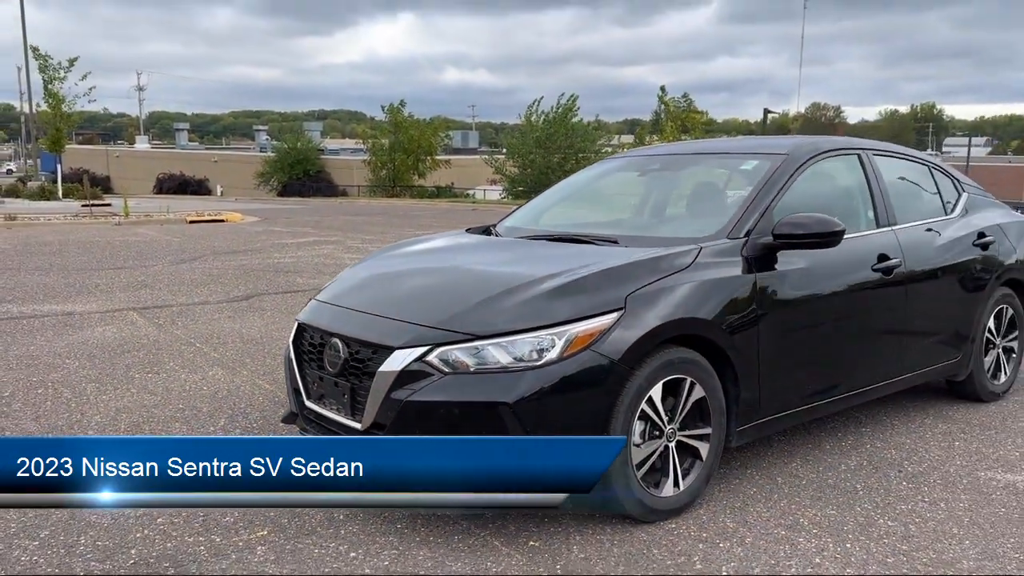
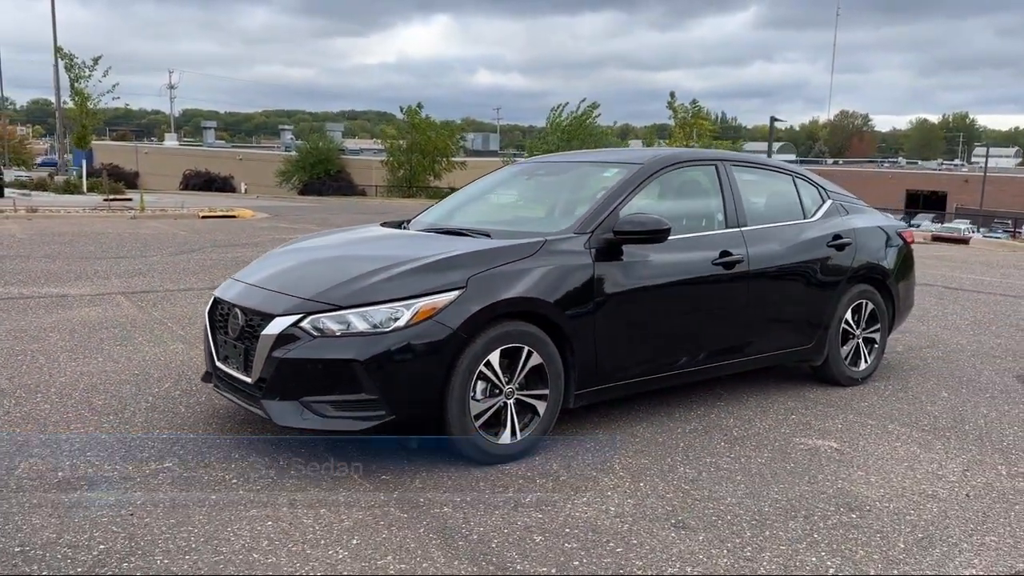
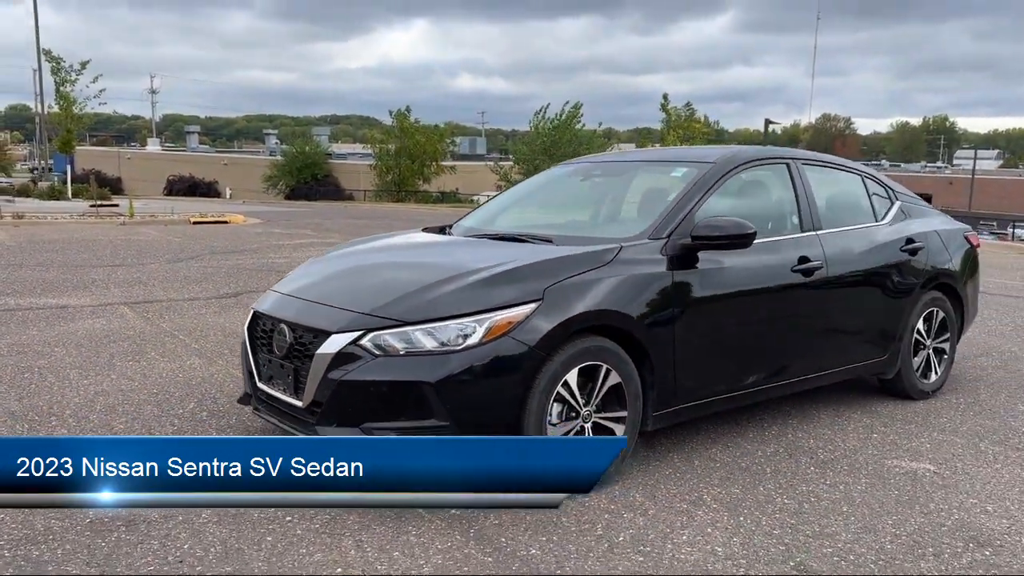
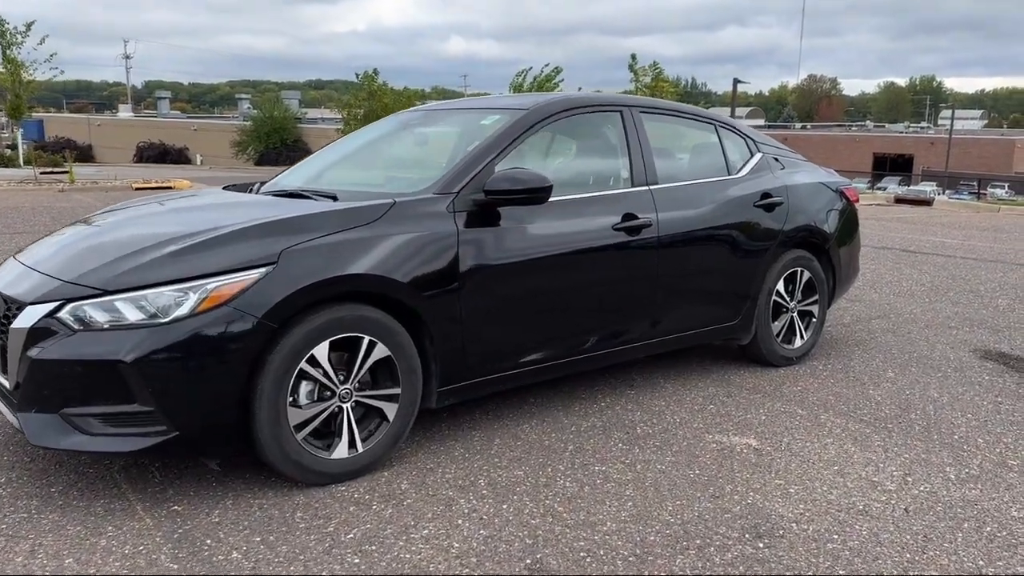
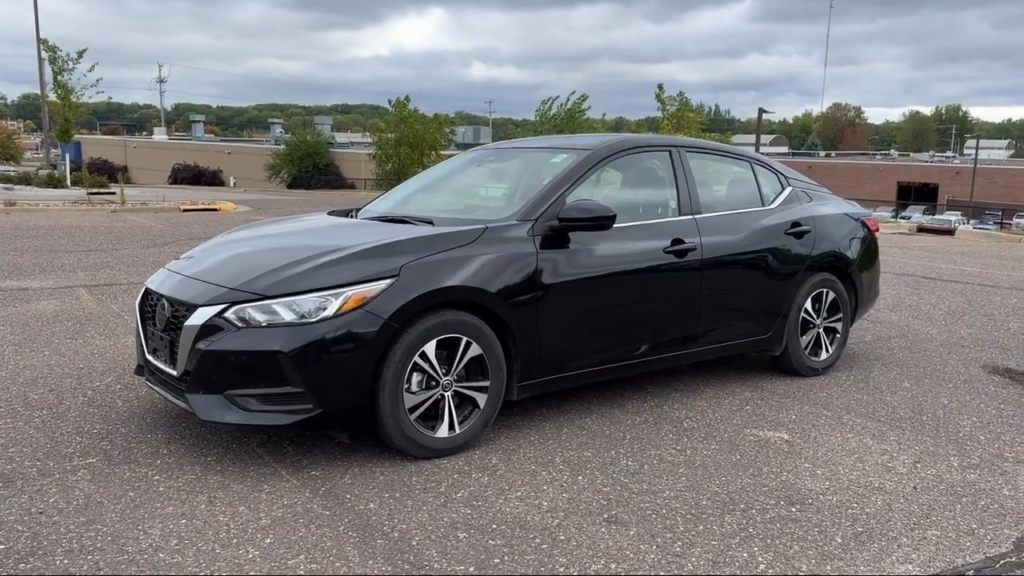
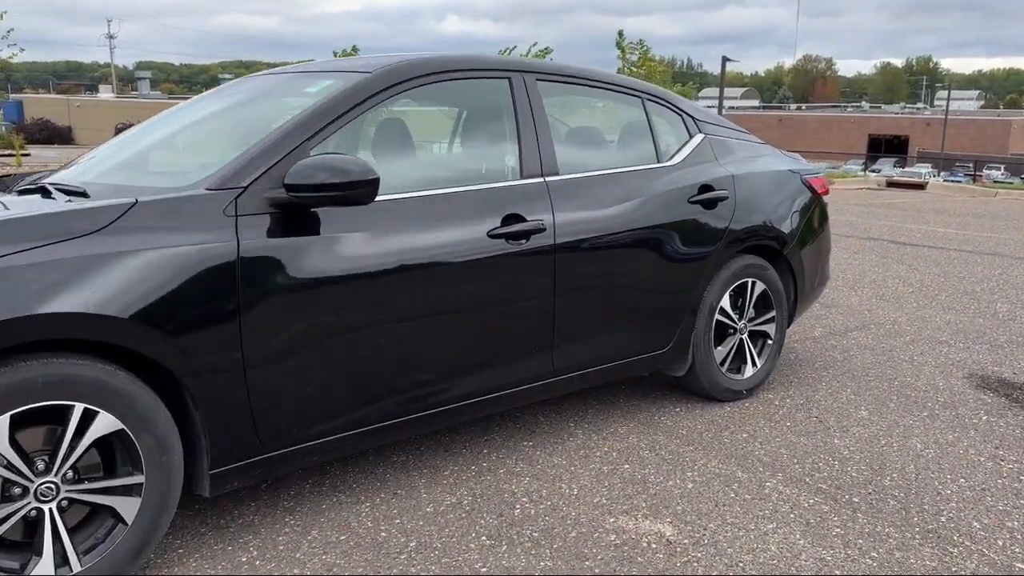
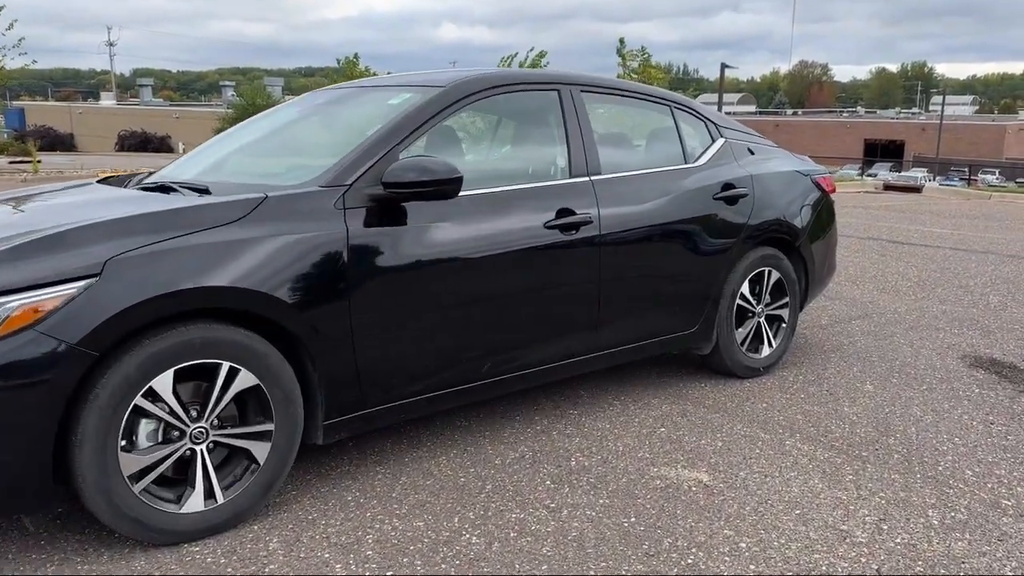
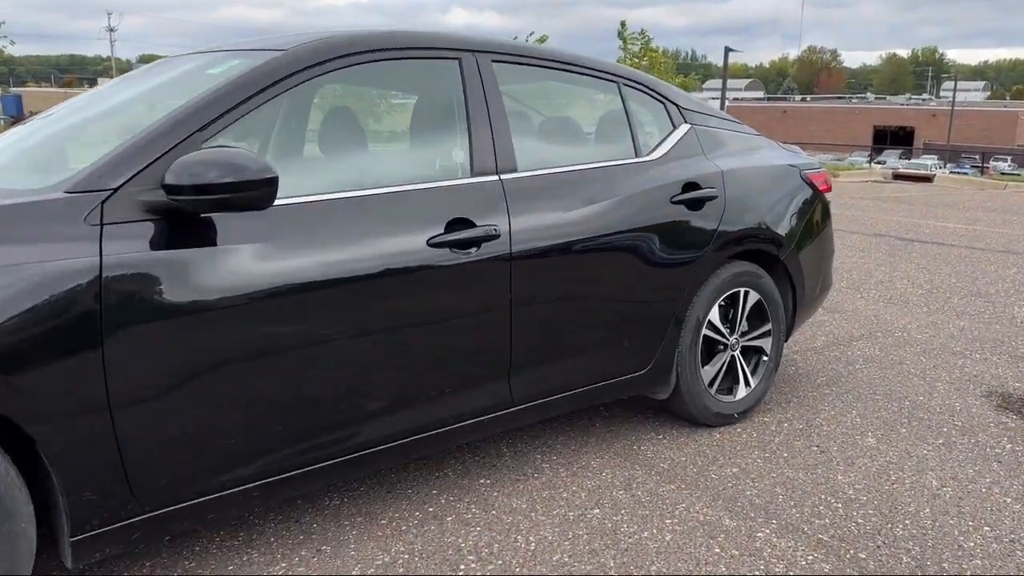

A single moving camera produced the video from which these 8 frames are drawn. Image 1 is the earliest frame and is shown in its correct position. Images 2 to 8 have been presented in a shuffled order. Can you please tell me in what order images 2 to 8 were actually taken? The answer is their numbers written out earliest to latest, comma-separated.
3, 2, 5, 4, 7, 6, 8
